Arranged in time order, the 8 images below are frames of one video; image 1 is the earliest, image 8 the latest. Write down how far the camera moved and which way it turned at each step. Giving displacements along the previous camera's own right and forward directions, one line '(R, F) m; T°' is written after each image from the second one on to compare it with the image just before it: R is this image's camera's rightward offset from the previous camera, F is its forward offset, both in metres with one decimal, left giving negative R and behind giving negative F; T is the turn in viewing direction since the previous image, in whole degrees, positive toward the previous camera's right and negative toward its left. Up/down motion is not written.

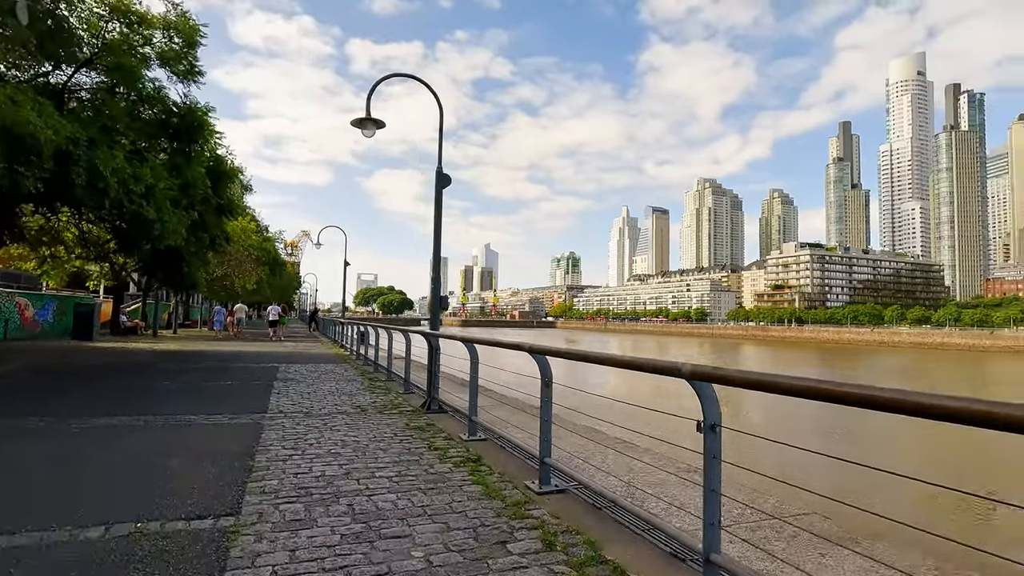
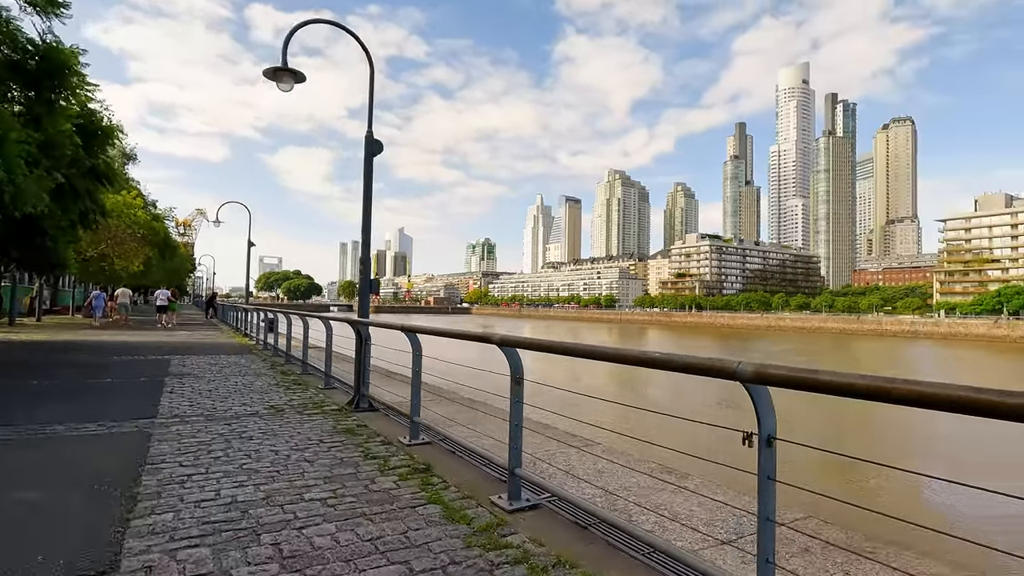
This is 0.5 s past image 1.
(-0.3, +0.6) m; +9°
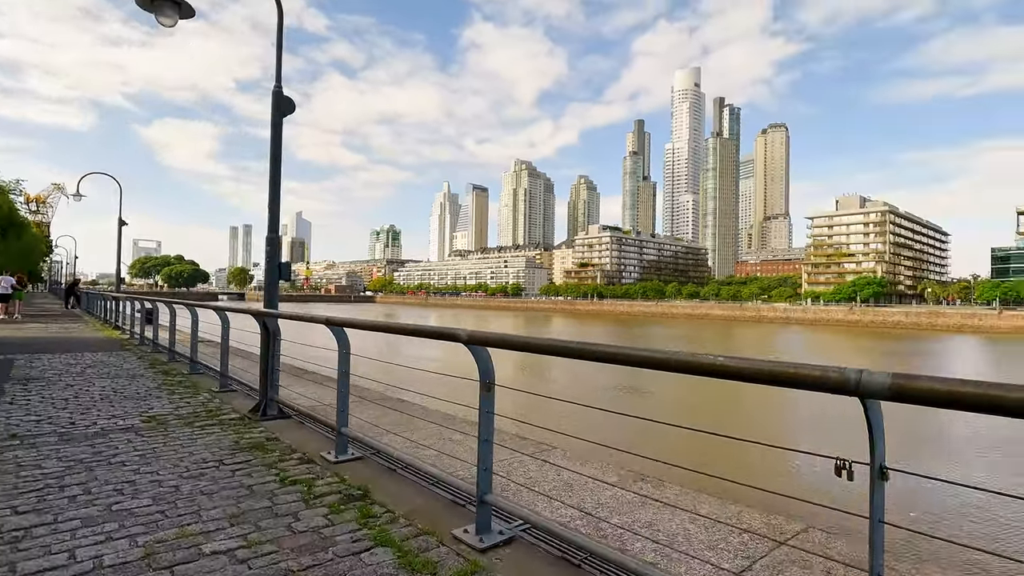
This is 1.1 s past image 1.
(-0.3, +0.6) m; +10°
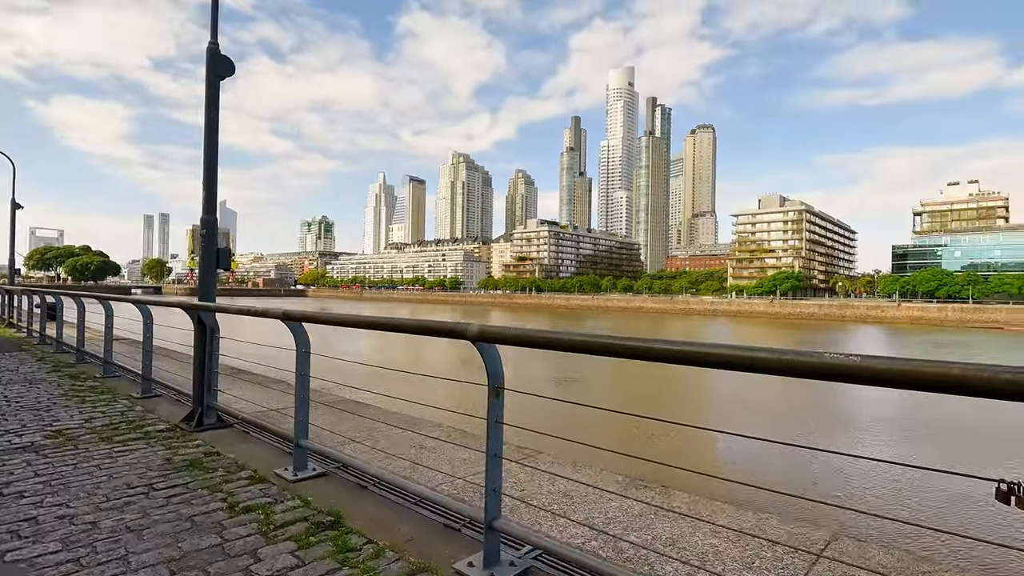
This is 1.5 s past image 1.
(-0.3, +0.4) m; +7°
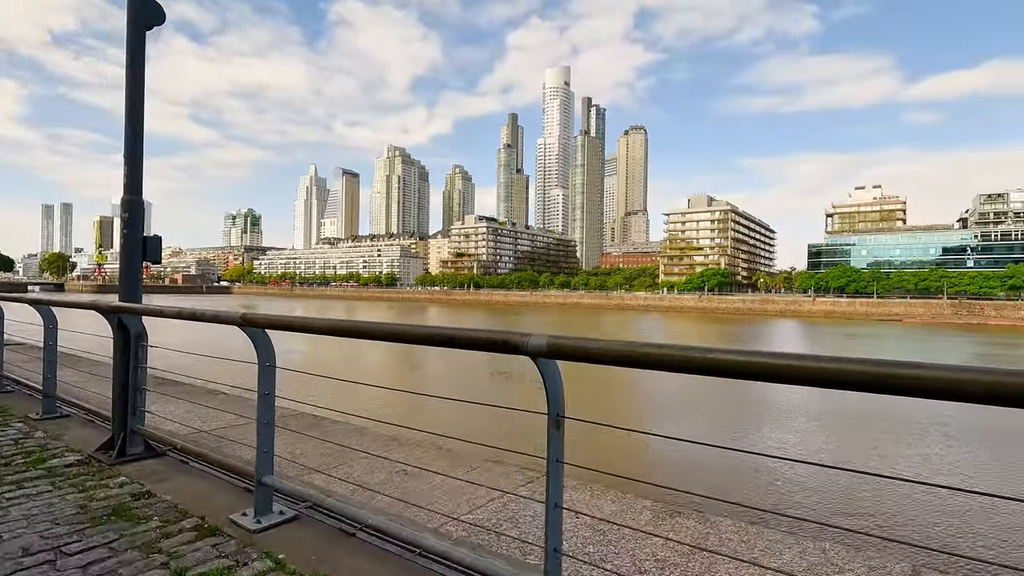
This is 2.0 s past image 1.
(-0.4, +0.6) m; +7°
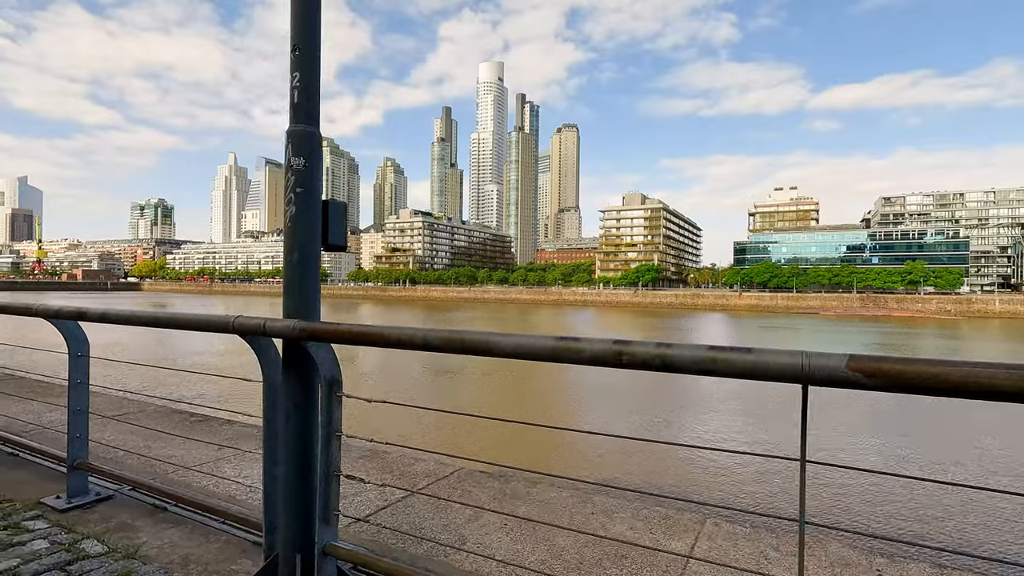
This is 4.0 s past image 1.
(-2.0, +1.5) m; +7°
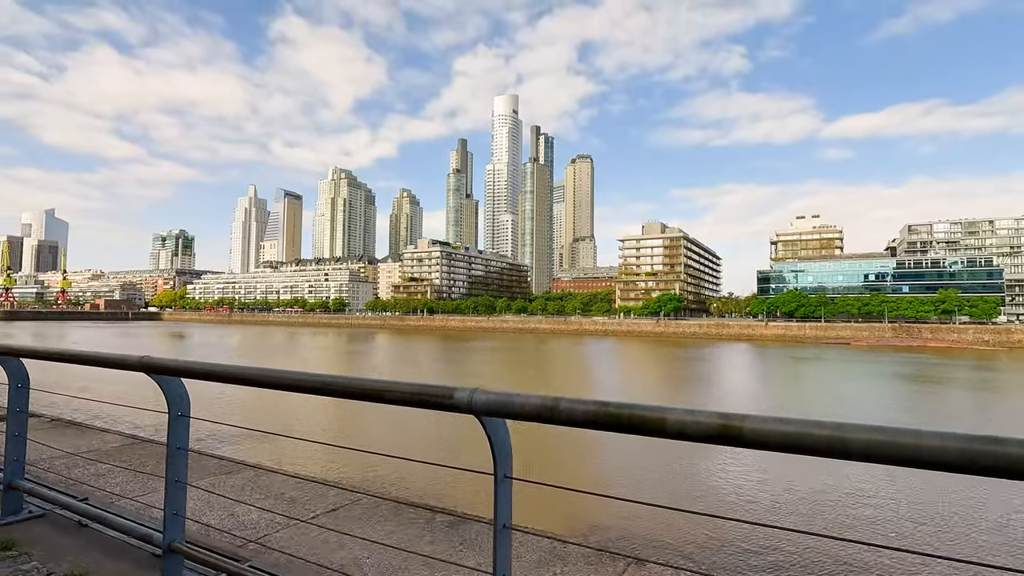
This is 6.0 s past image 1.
(-2.1, +1.2) m; -1°
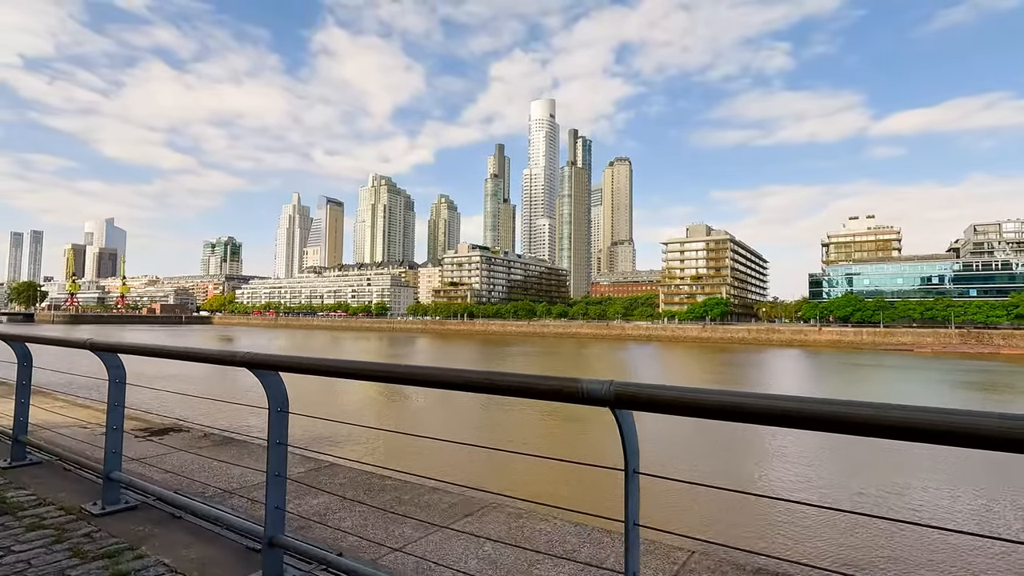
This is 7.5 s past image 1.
(-1.7, +0.8) m; -4°
